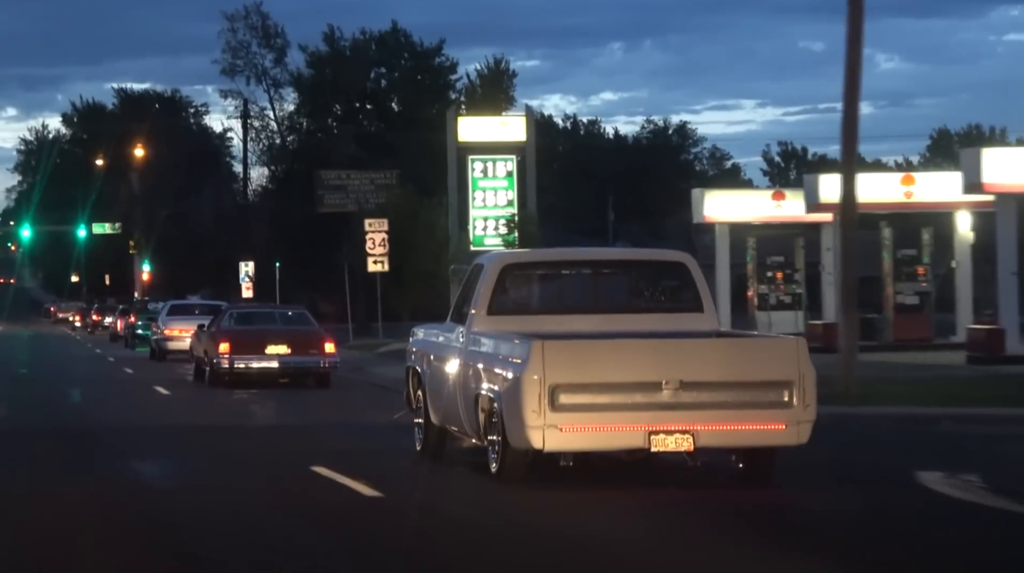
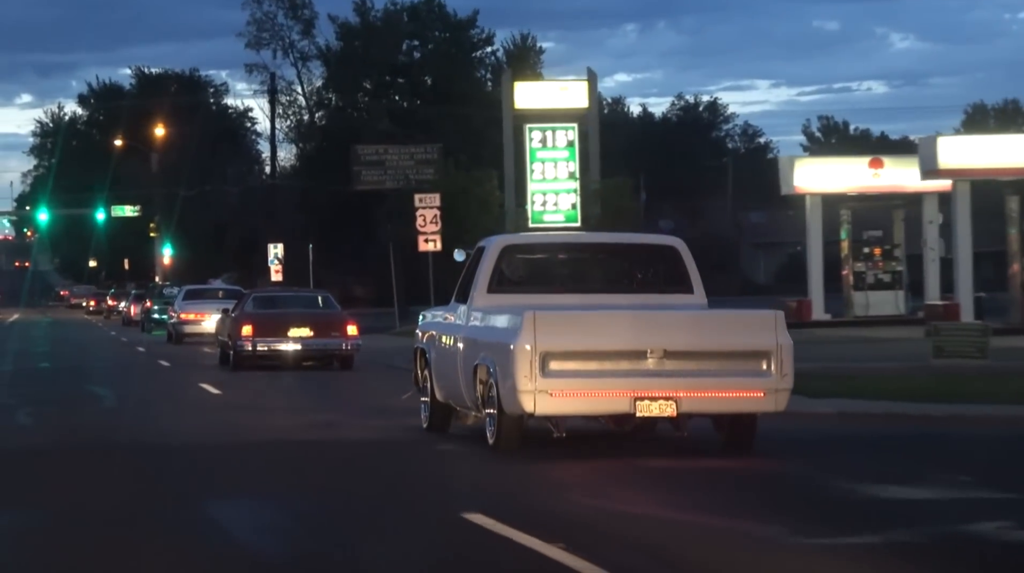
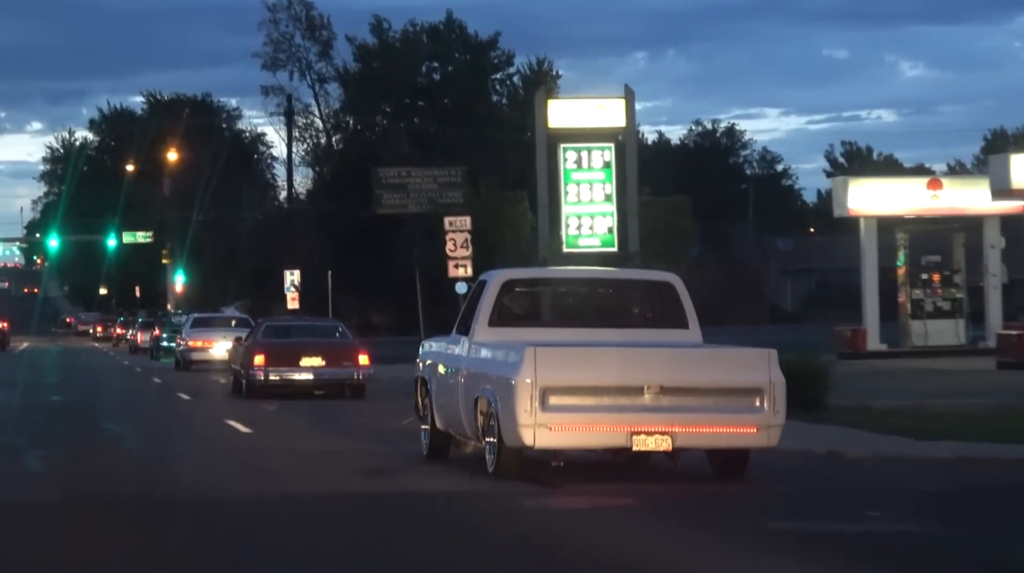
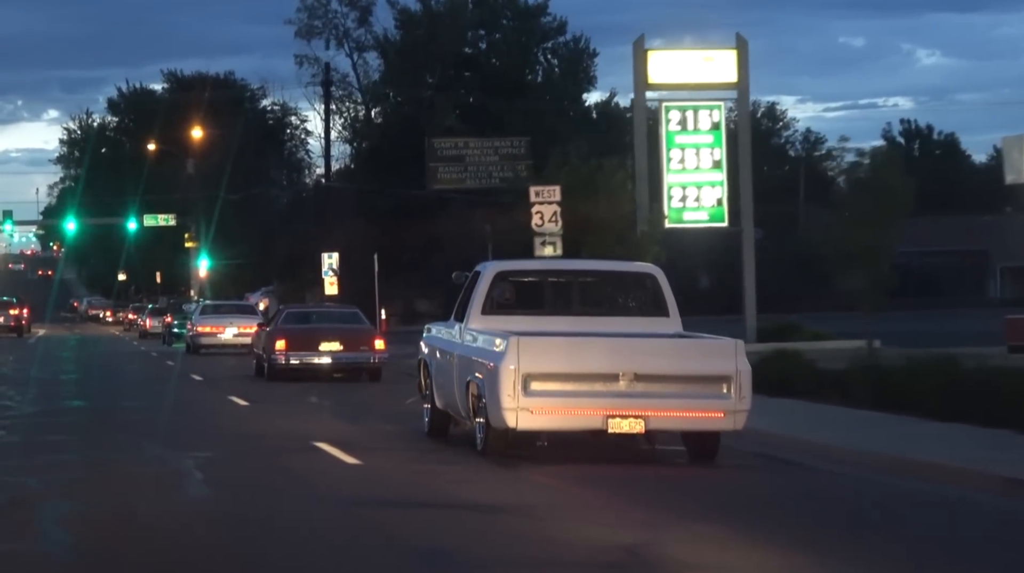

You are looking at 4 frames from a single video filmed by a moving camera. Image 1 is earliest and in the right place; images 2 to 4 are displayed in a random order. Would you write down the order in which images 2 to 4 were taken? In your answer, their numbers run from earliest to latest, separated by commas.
2, 3, 4
